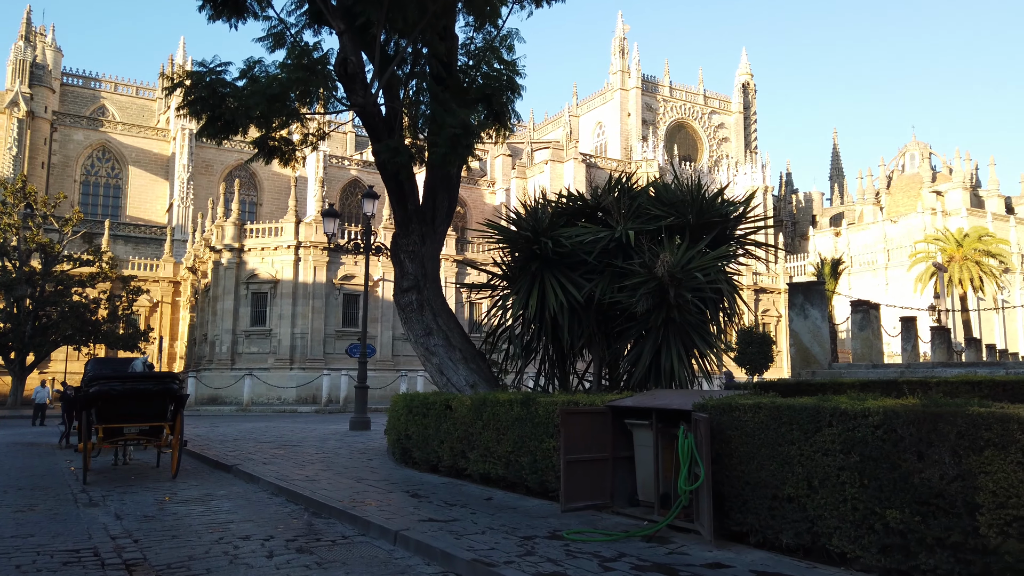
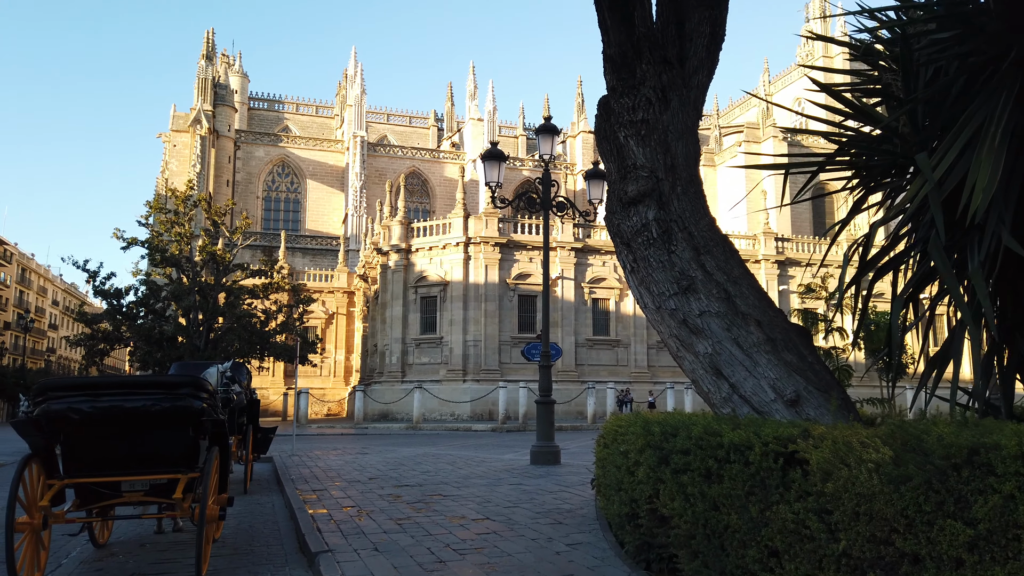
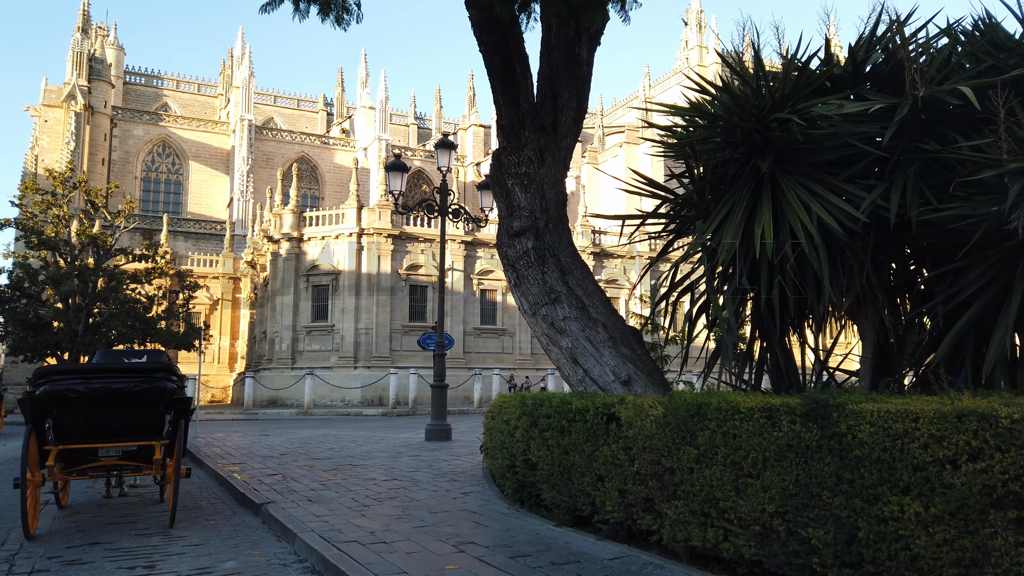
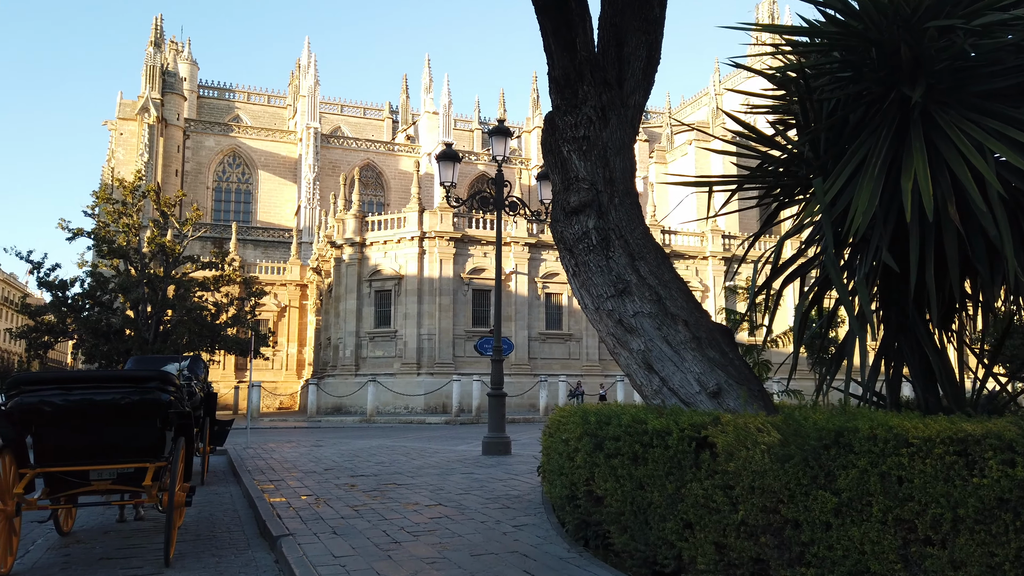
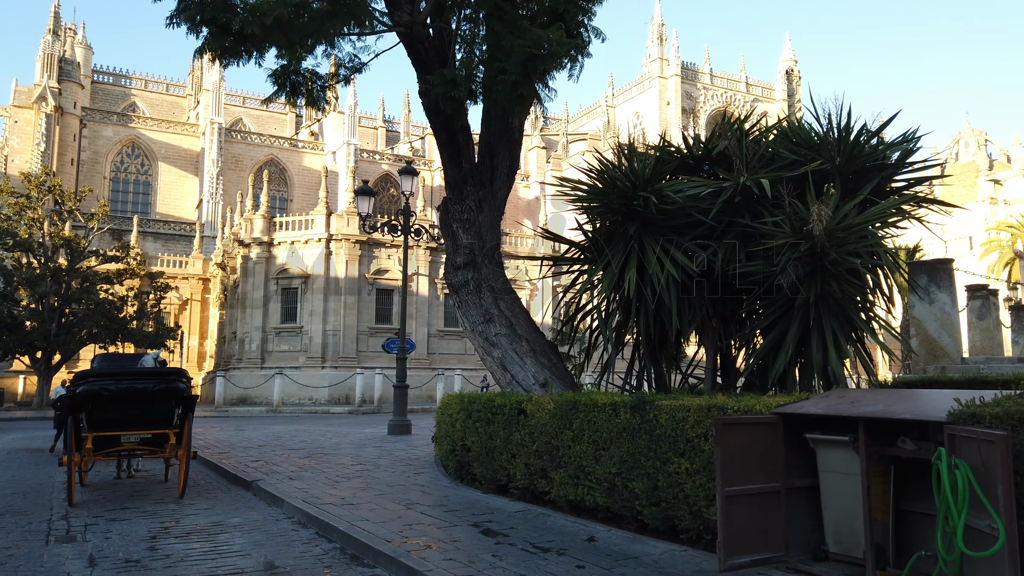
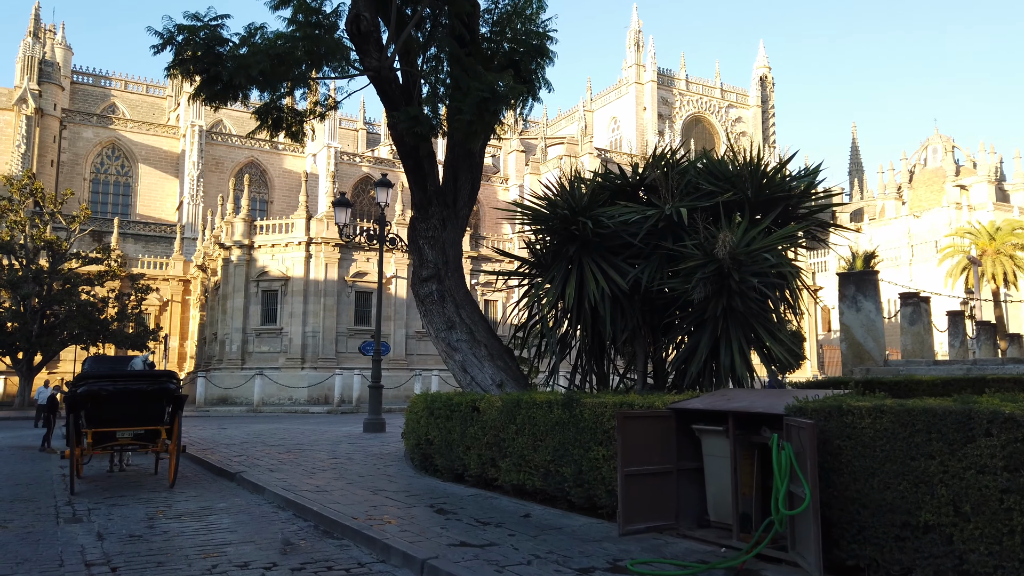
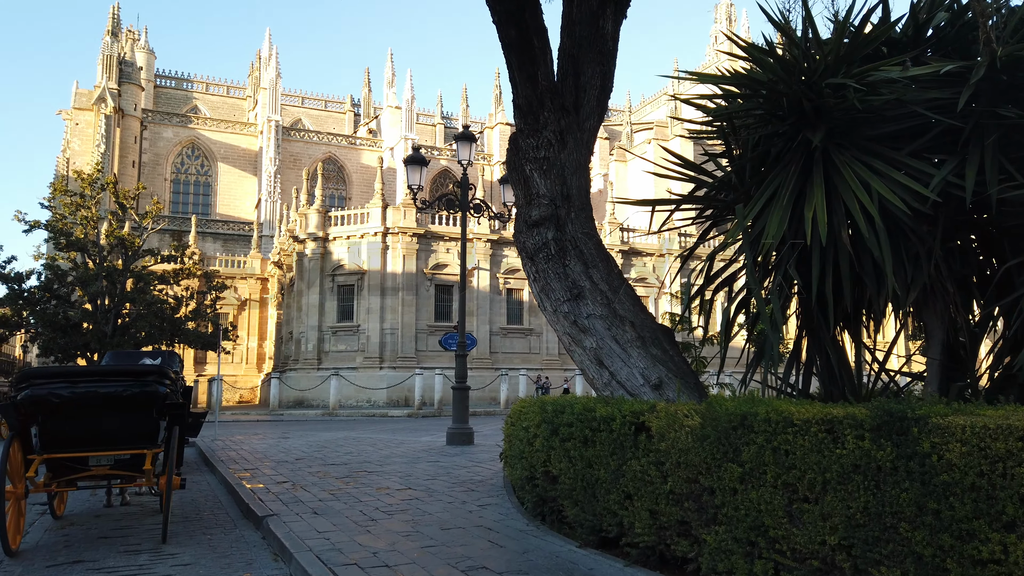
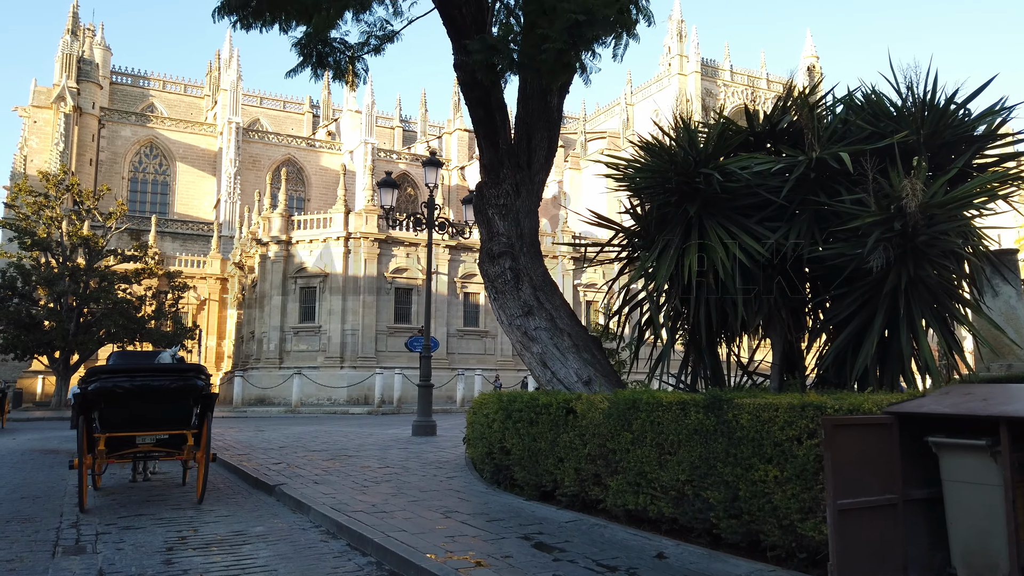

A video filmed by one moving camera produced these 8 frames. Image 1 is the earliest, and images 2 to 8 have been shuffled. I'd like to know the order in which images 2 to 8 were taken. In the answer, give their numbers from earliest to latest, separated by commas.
6, 5, 8, 3, 7, 4, 2
